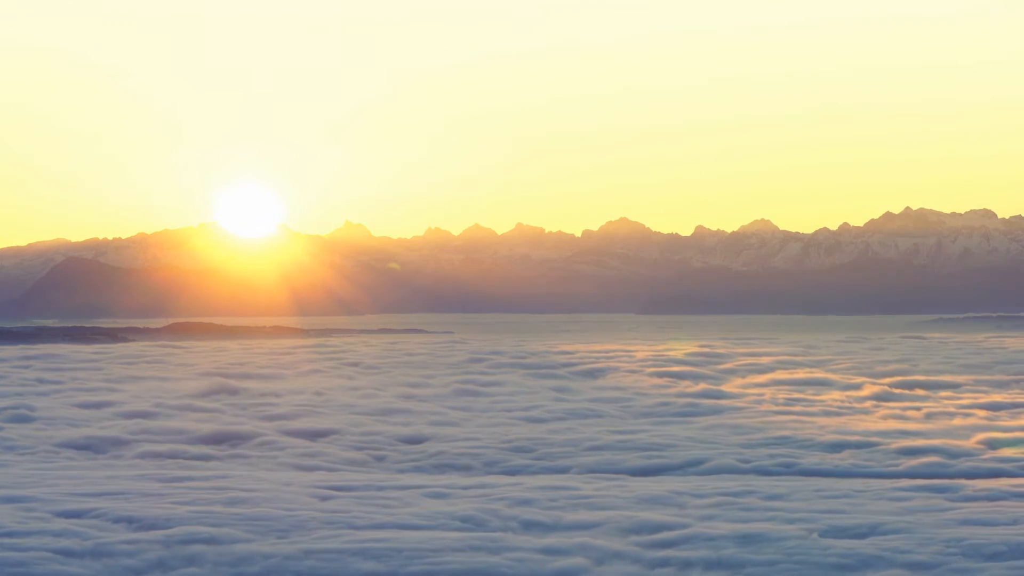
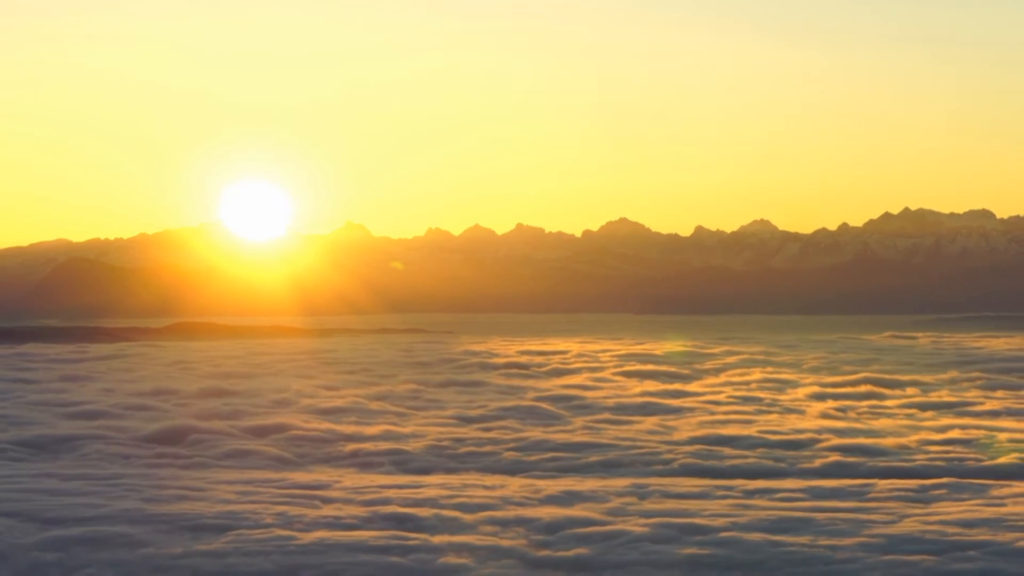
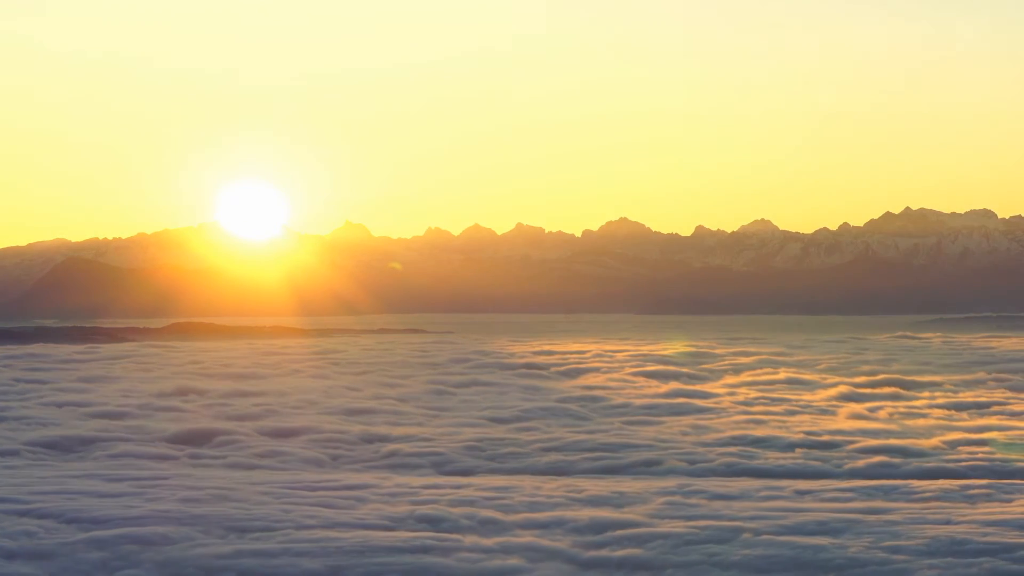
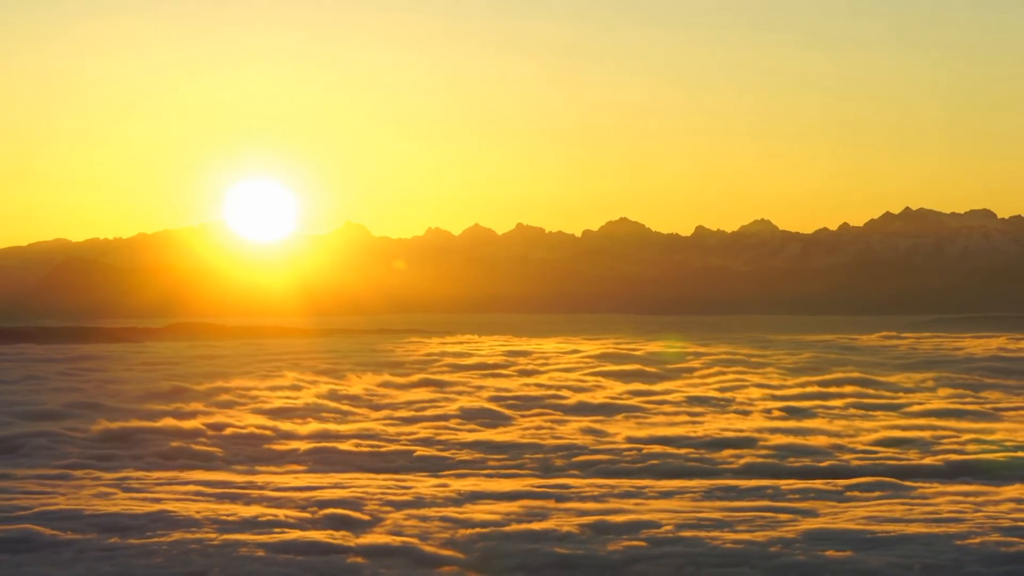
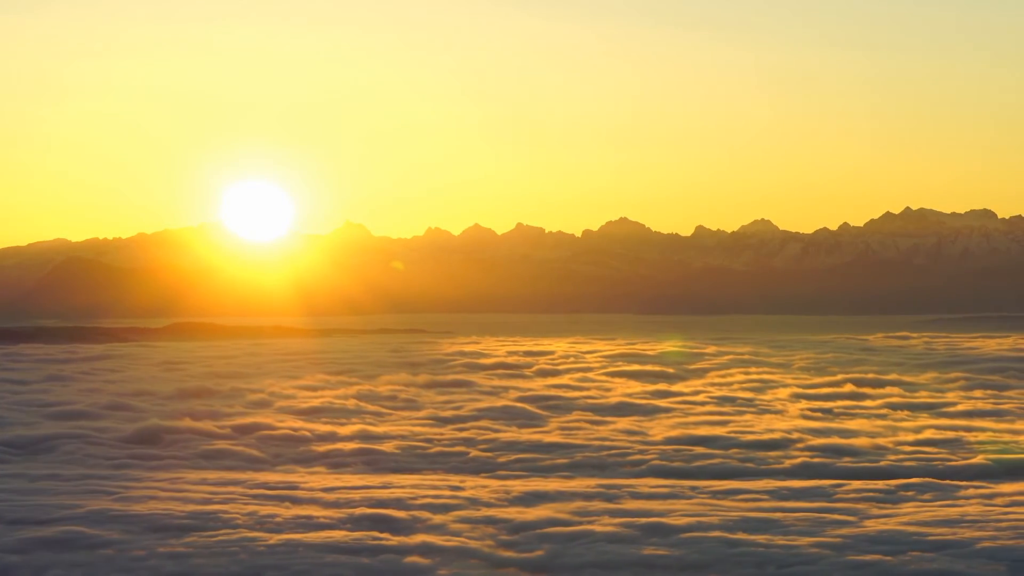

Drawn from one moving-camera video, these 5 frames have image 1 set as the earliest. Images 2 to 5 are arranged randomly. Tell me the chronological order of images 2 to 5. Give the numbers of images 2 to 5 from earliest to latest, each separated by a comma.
3, 2, 5, 4
